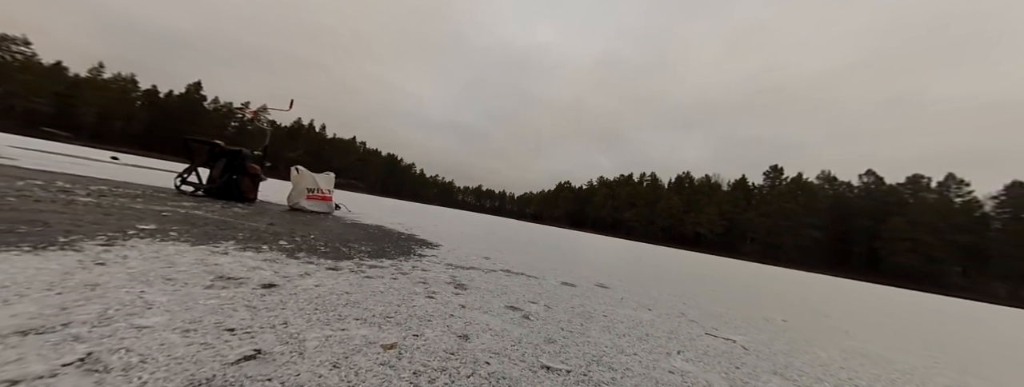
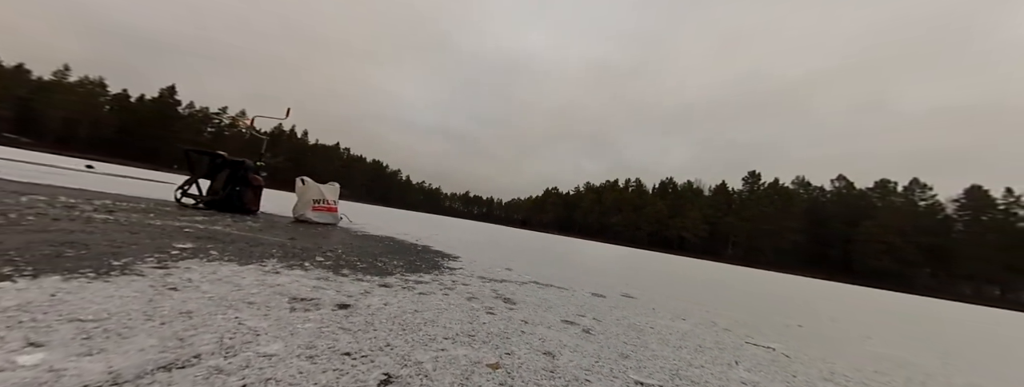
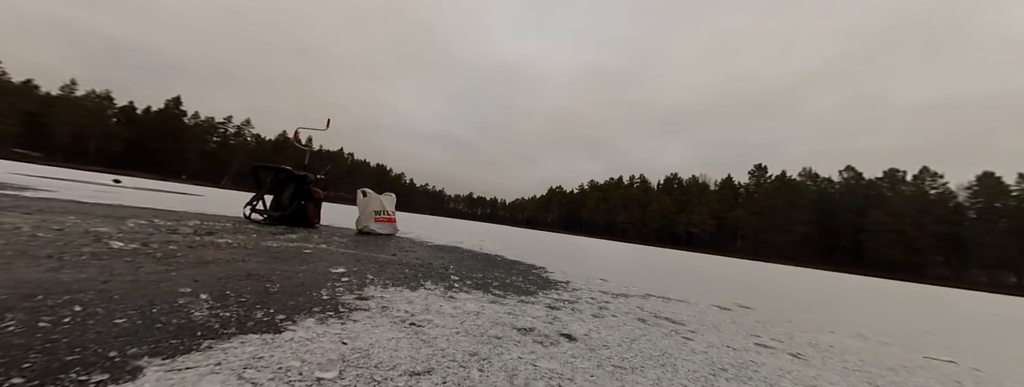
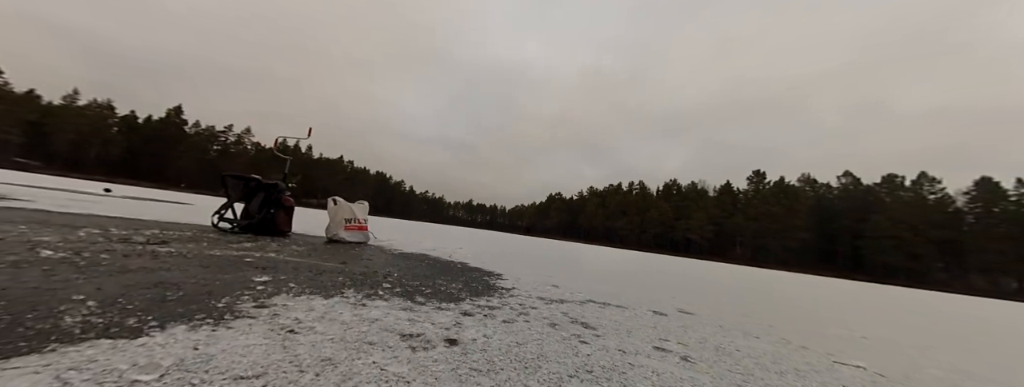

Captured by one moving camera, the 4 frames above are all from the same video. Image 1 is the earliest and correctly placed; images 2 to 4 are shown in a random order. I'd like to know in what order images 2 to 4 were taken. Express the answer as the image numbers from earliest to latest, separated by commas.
2, 4, 3
